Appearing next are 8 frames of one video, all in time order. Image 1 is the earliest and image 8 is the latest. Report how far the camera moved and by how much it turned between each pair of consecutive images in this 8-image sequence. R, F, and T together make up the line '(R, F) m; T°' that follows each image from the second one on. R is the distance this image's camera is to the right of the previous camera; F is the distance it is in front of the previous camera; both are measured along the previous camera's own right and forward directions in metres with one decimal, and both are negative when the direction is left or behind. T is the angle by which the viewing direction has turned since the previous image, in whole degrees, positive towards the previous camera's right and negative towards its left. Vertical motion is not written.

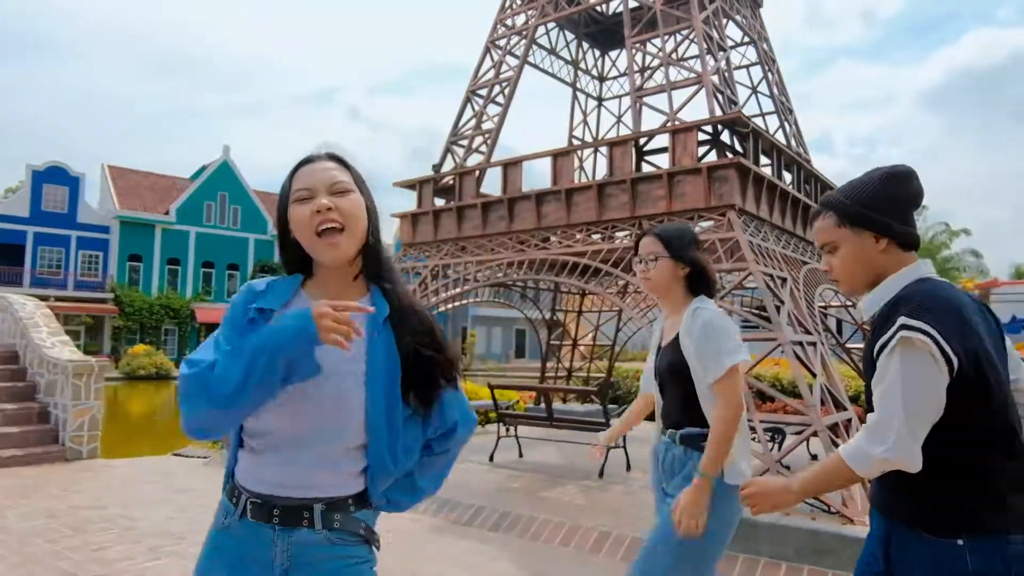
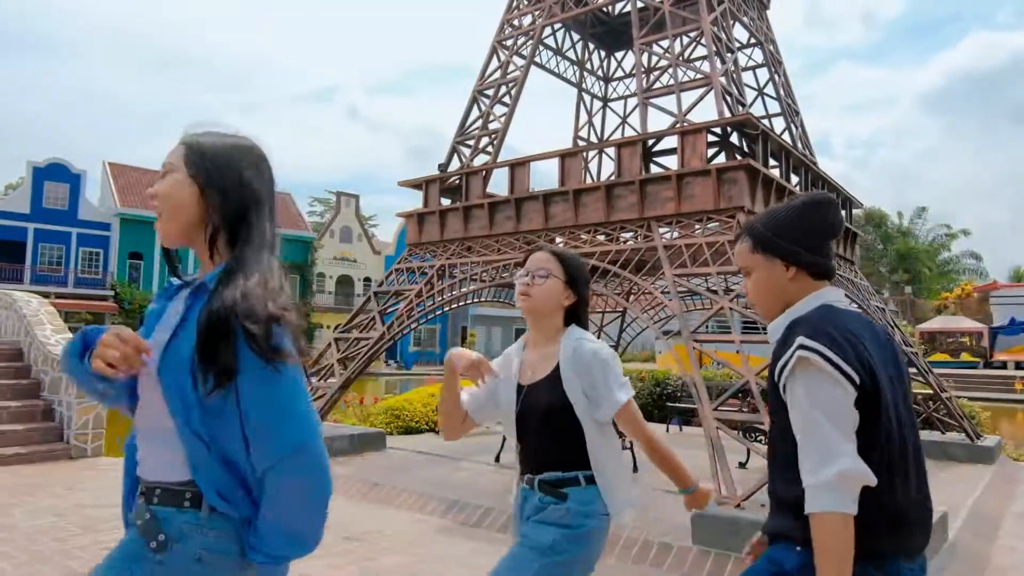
(-0.1, 0.0) m; 0°
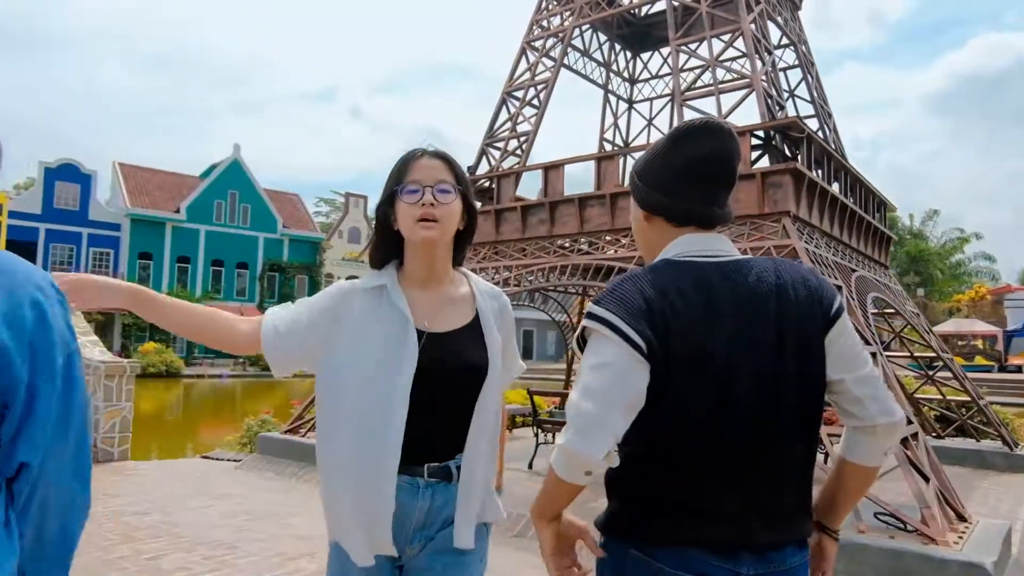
(-0.3, +0.1) m; 0°
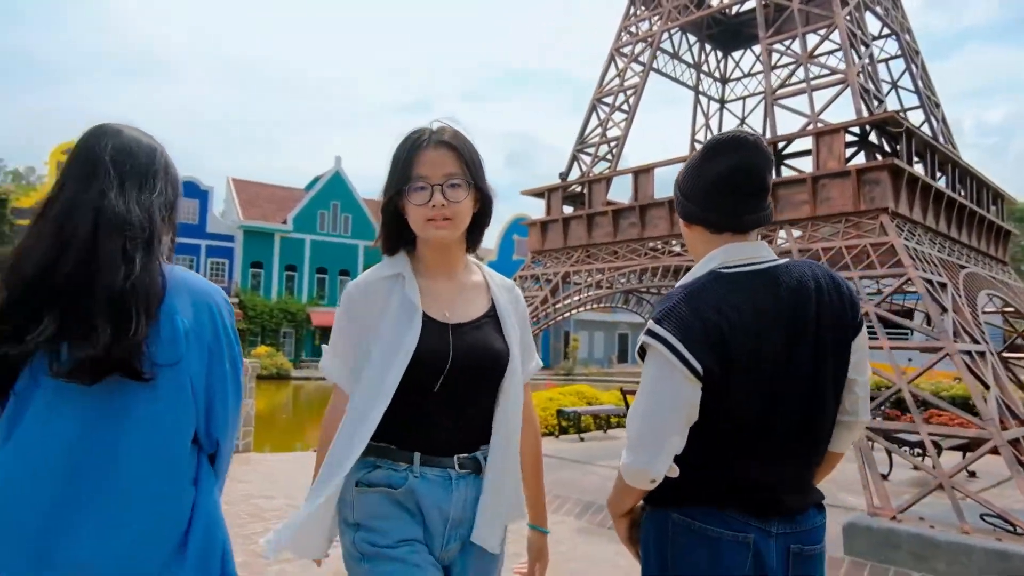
(0.0, -0.3) m; -7°
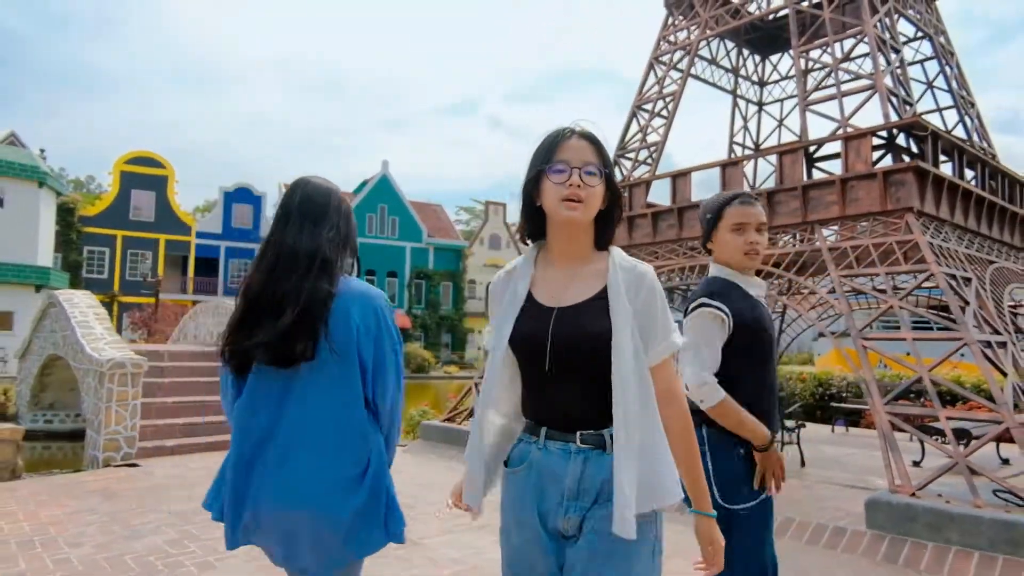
(0.0, -0.6) m; -4°
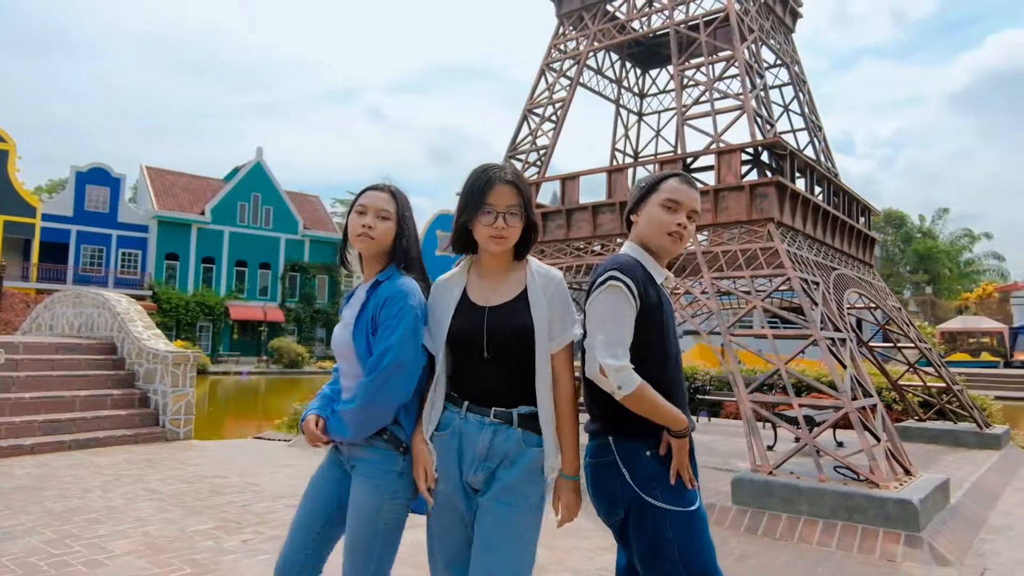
(-0.2, -0.2) m; +10°
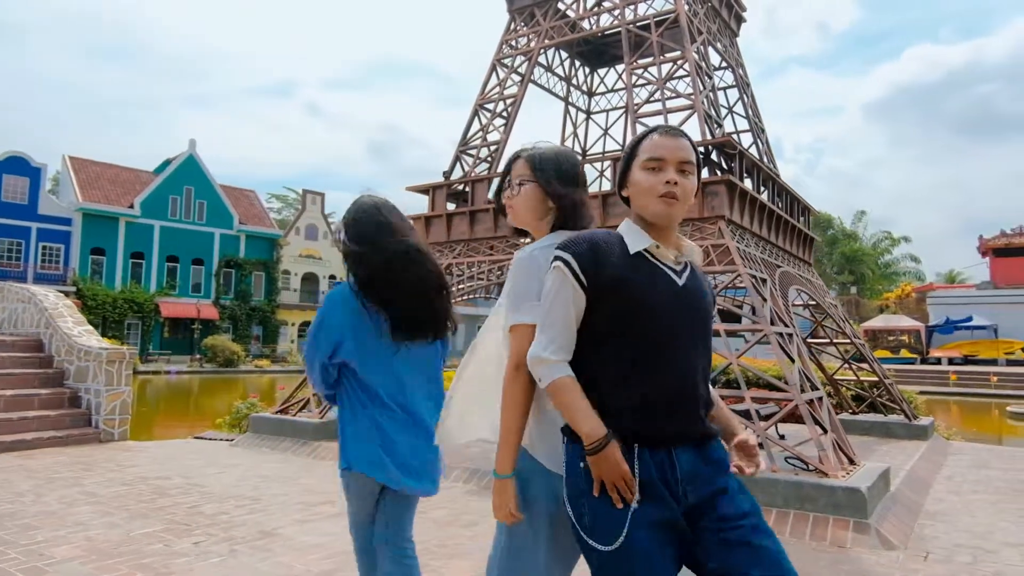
(-0.2, 0.0) m; +5°
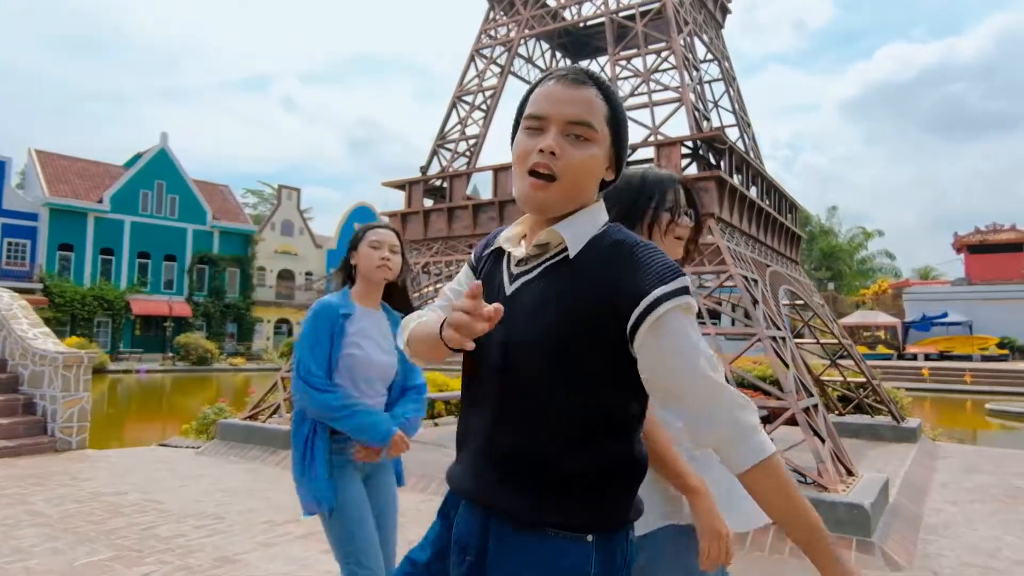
(0.0, +0.4) m; +2°
